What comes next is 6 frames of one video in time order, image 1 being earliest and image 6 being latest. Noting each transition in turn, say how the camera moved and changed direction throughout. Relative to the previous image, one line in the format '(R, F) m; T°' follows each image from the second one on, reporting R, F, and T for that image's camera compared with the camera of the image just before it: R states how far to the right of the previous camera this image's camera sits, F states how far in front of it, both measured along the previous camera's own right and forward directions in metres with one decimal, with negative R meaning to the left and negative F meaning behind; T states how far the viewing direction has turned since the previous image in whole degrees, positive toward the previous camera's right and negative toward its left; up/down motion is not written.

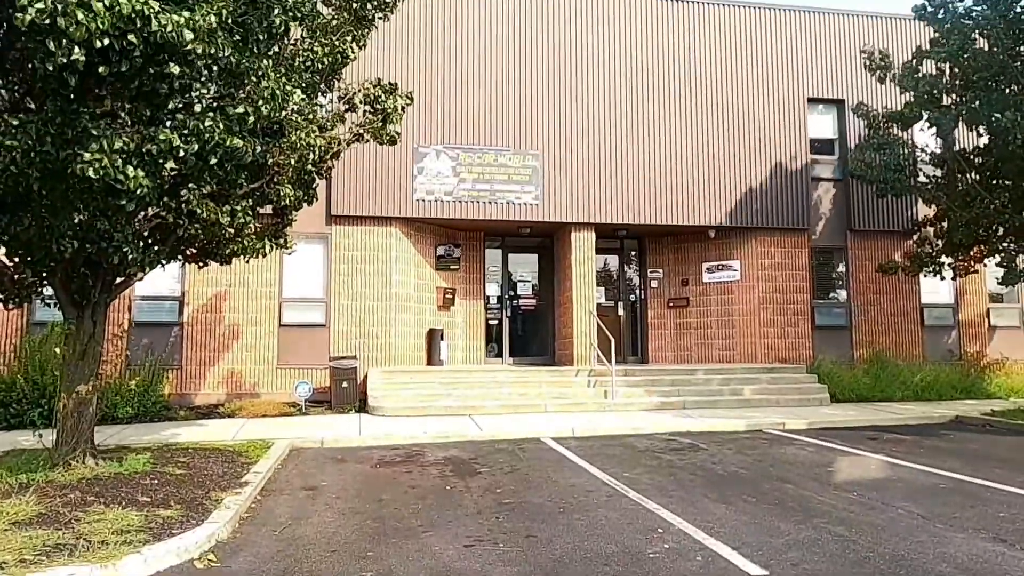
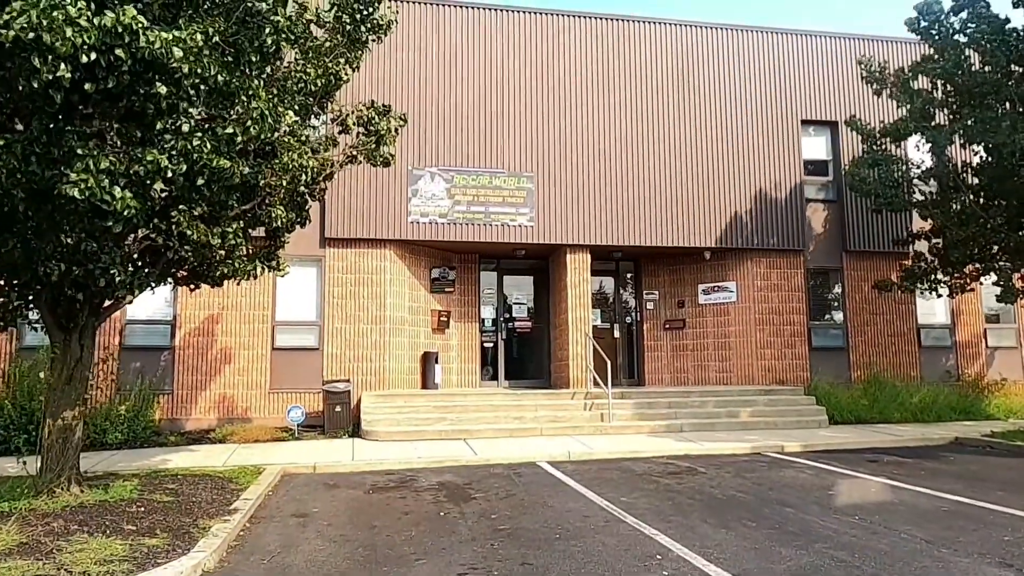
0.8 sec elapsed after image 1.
(0.0, +0.1) m; 0°
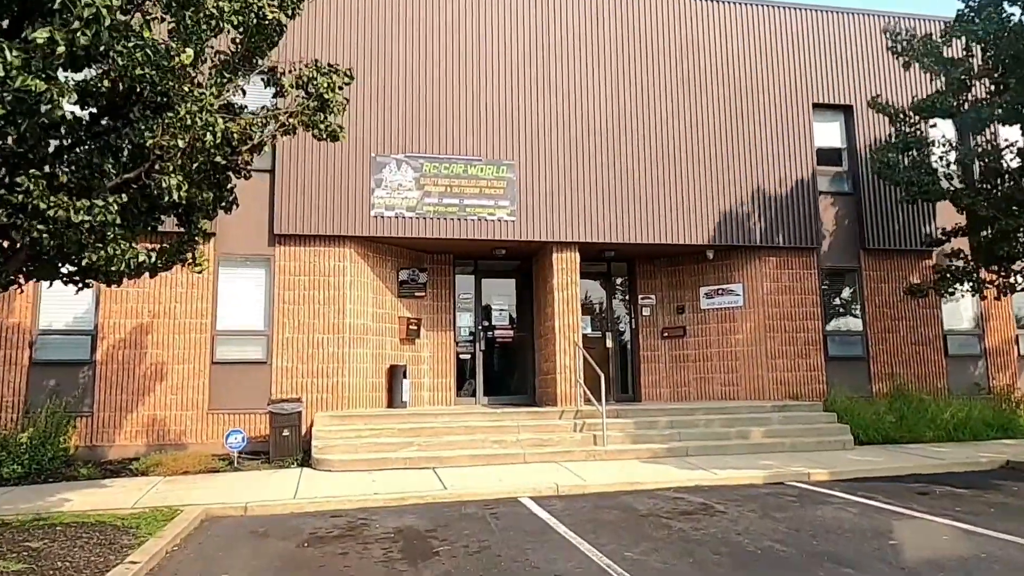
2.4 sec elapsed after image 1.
(+0.1, +1.7) m; +1°
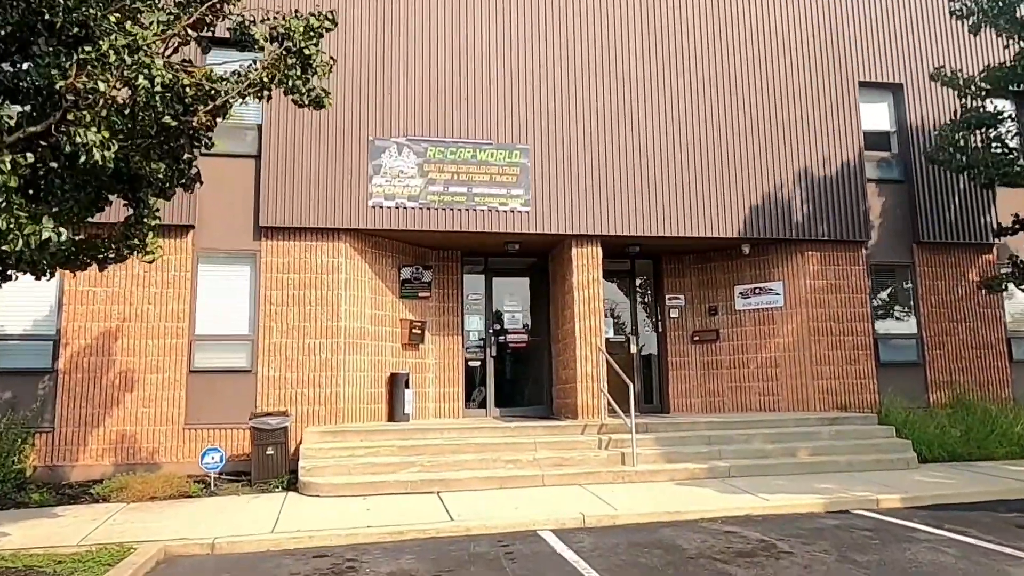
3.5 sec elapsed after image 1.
(-0.1, +1.3) m; -1°
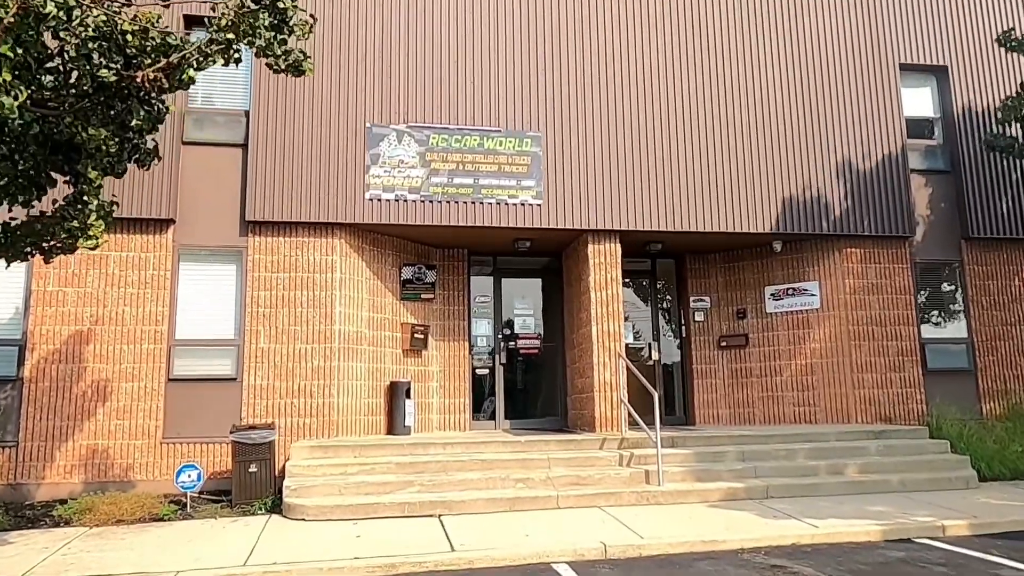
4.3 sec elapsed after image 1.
(0.0, +0.9) m; -1°
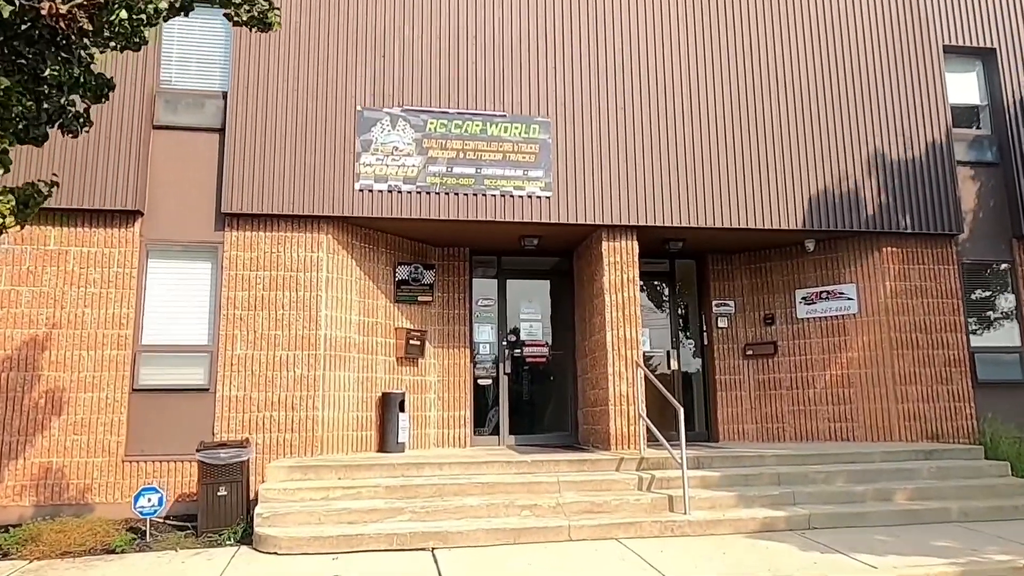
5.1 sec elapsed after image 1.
(0.0, +1.0) m; 0°
